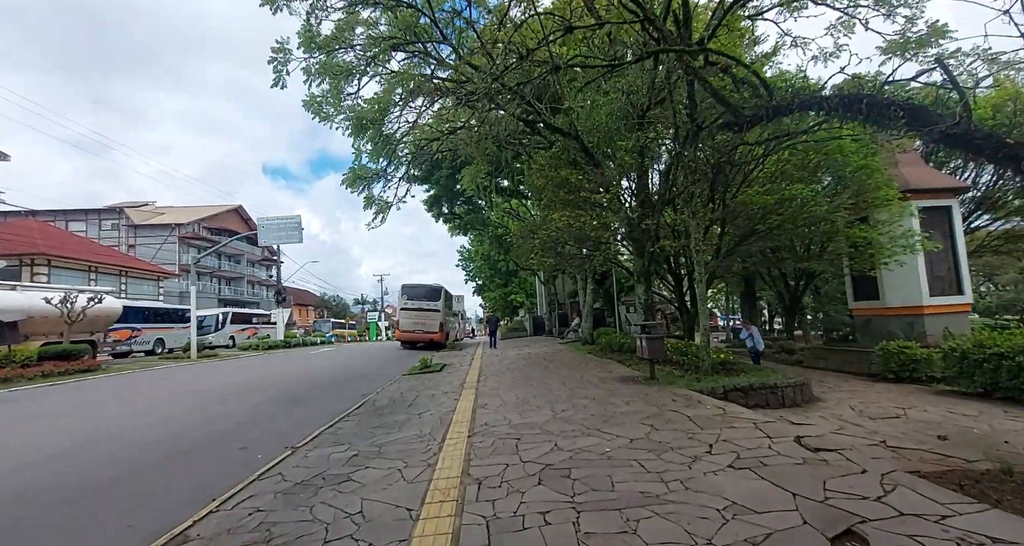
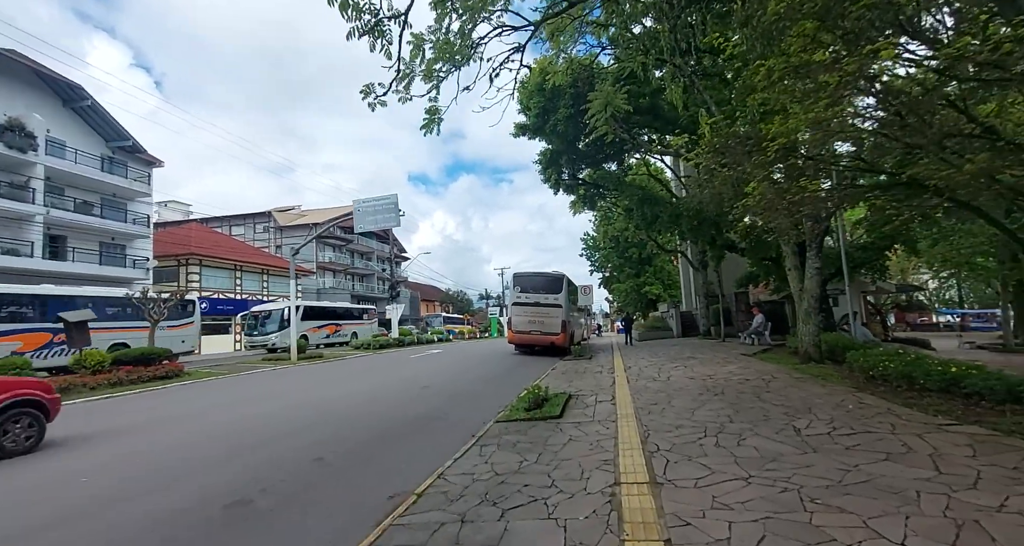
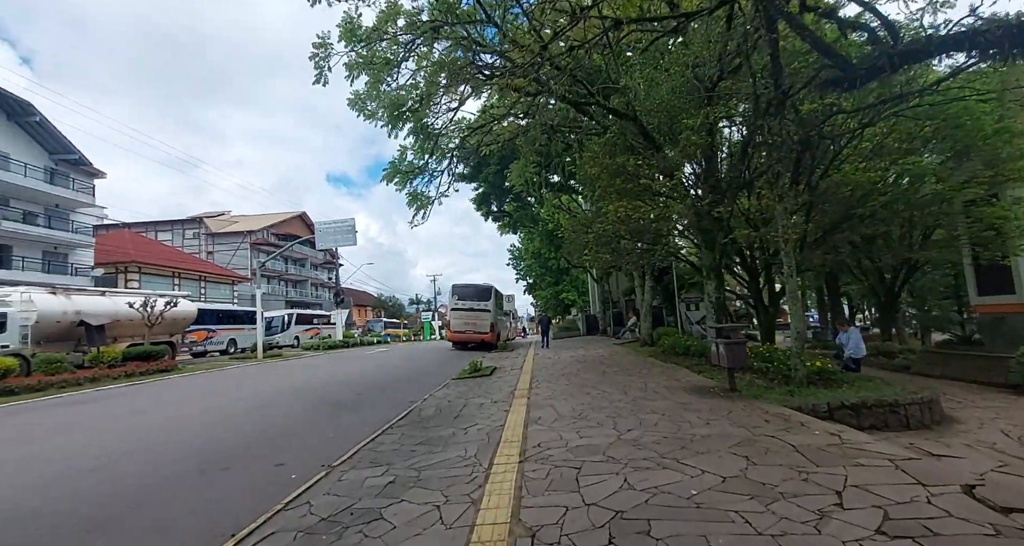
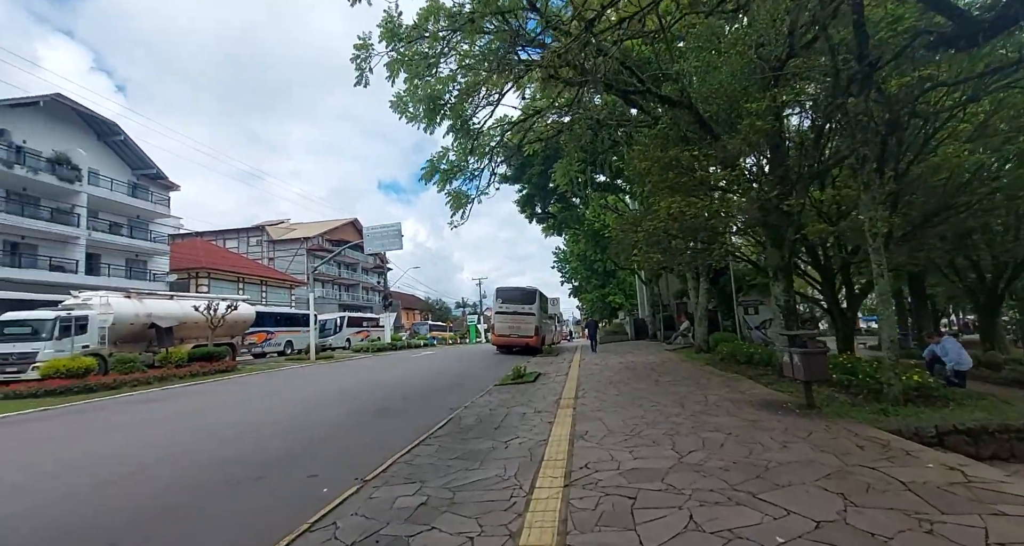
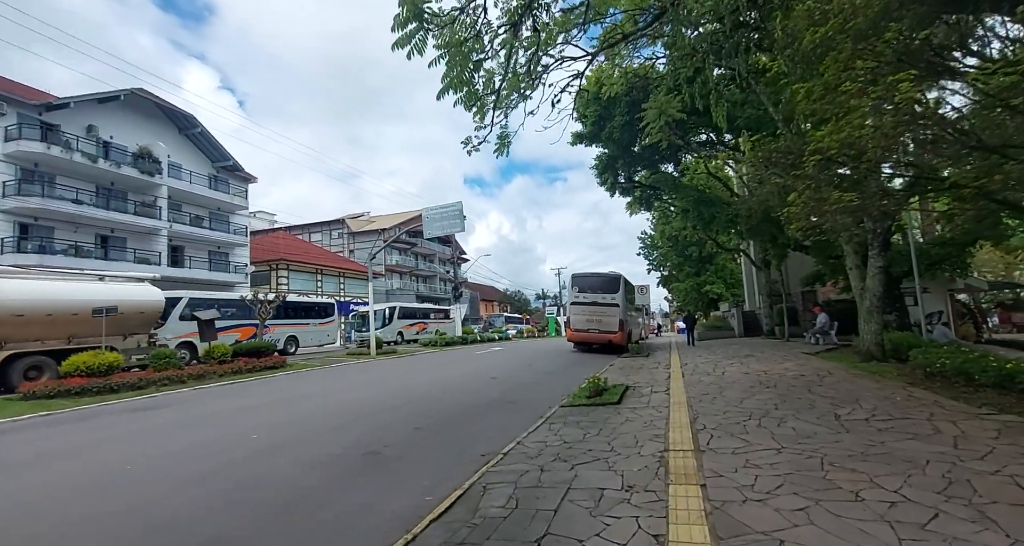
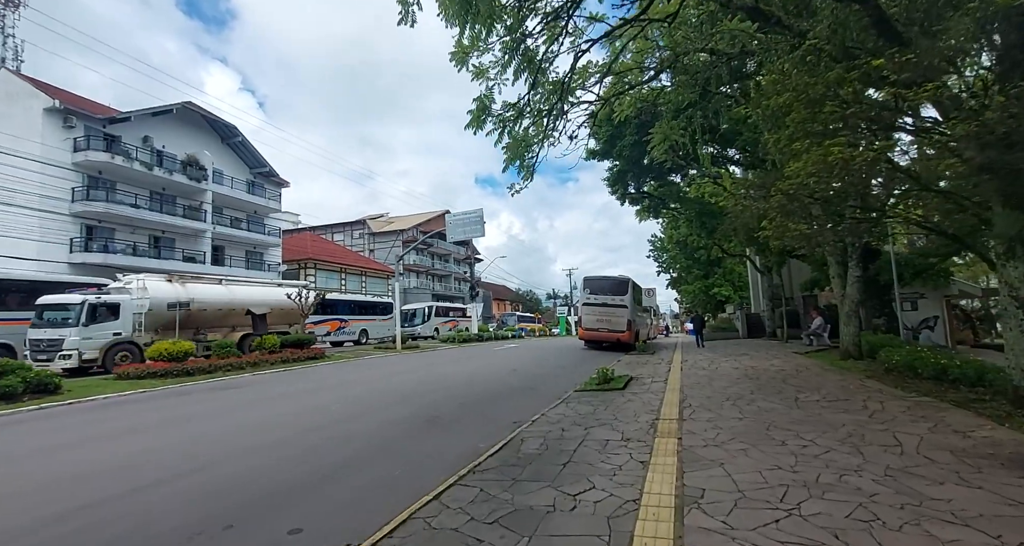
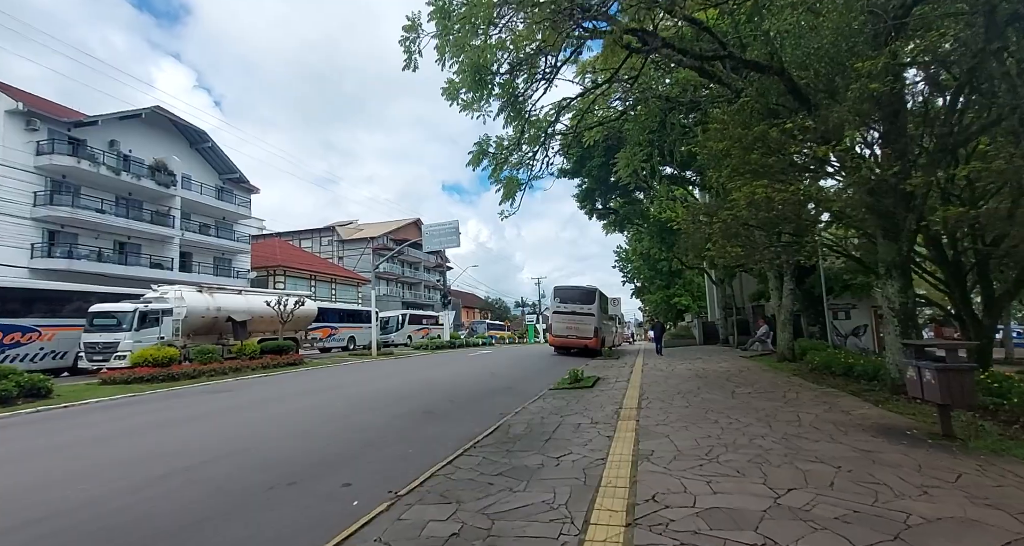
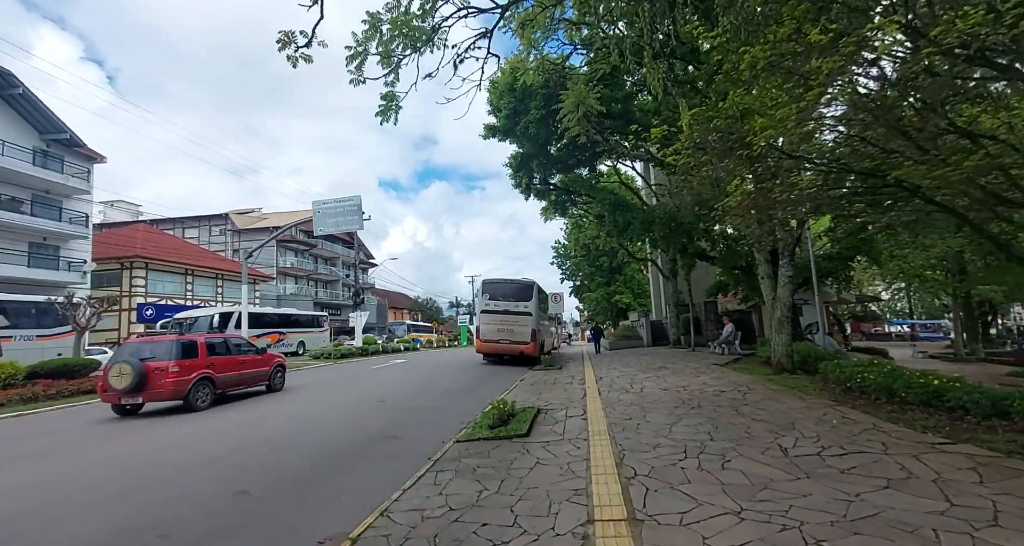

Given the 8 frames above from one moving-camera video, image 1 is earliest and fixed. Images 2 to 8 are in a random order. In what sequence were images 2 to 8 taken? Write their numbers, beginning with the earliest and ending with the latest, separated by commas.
3, 4, 7, 6, 5, 2, 8
